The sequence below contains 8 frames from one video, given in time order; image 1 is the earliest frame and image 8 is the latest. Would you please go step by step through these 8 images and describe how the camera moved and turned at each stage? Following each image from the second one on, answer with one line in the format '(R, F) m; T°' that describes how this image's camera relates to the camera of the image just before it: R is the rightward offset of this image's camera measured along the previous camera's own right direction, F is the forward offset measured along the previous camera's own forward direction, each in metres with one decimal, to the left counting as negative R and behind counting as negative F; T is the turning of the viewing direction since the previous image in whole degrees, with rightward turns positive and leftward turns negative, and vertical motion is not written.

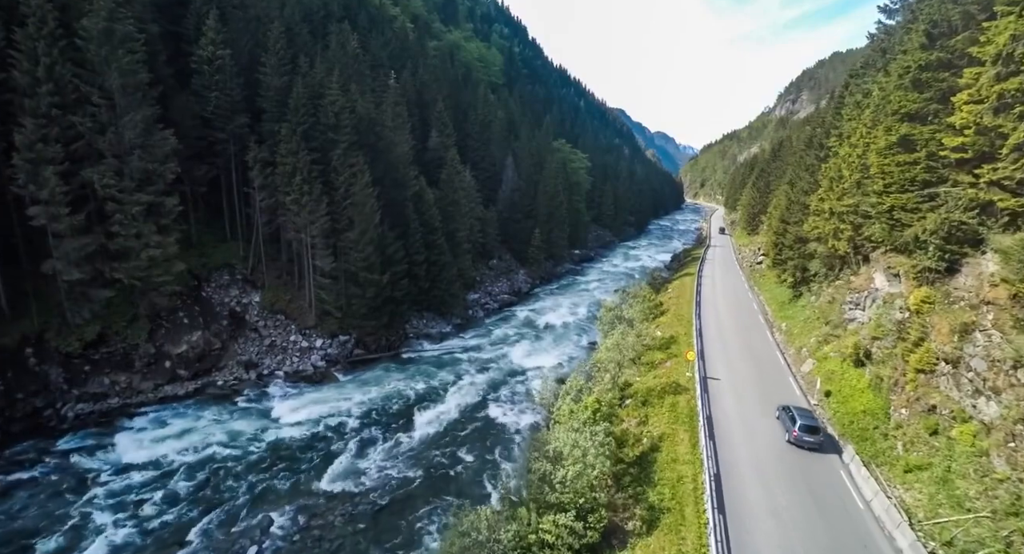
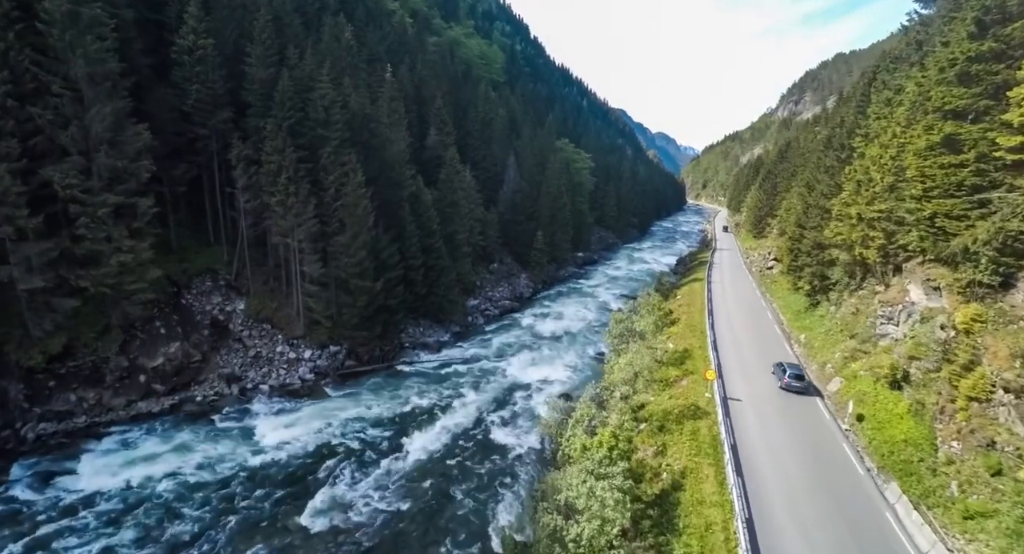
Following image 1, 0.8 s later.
(-0.2, +2.1) m; 0°
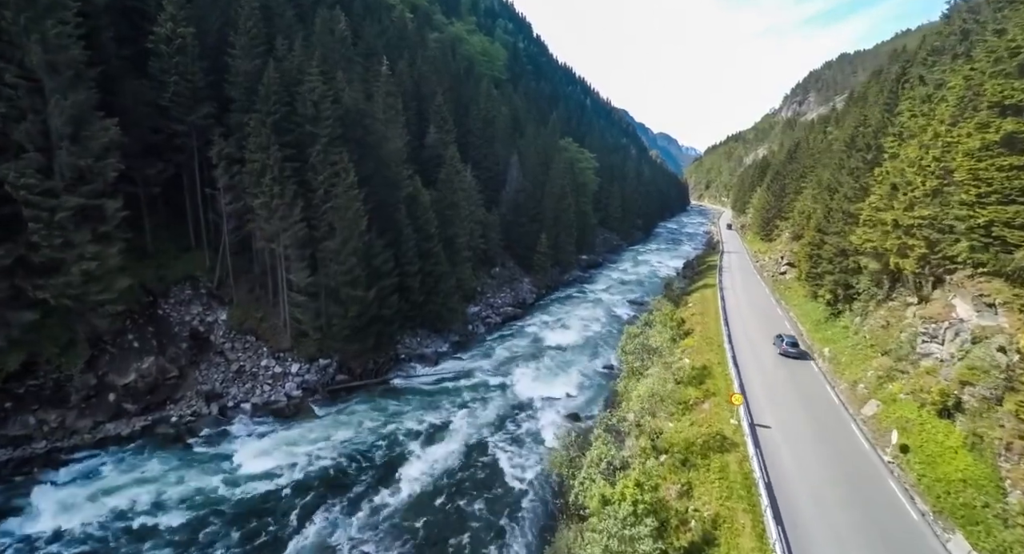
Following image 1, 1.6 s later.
(-0.2, +2.3) m; 0°
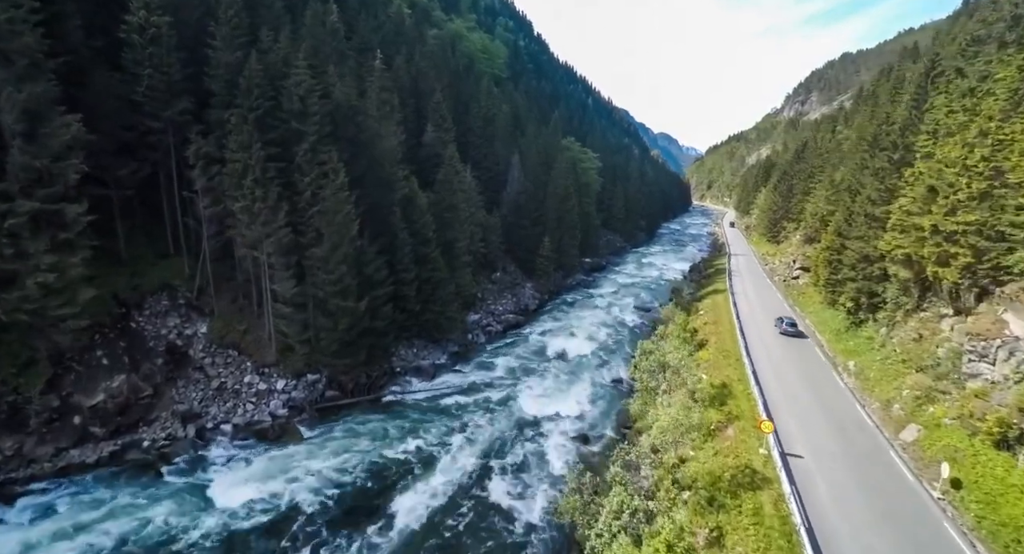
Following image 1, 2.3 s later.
(-0.2, +2.1) m; 0°
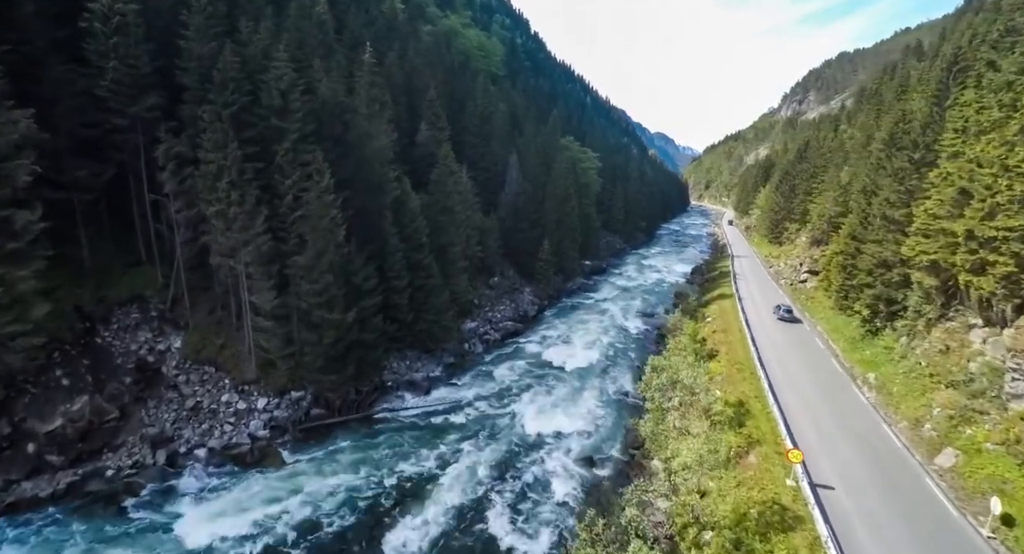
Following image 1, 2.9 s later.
(-0.1, +1.9) m; 0°
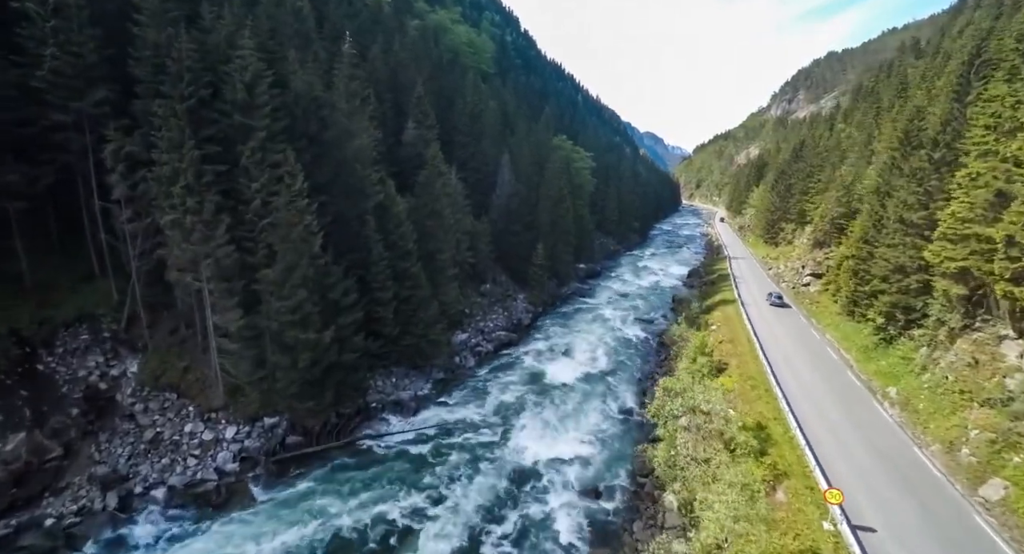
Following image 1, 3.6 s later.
(-0.2, +2.3) m; +1°
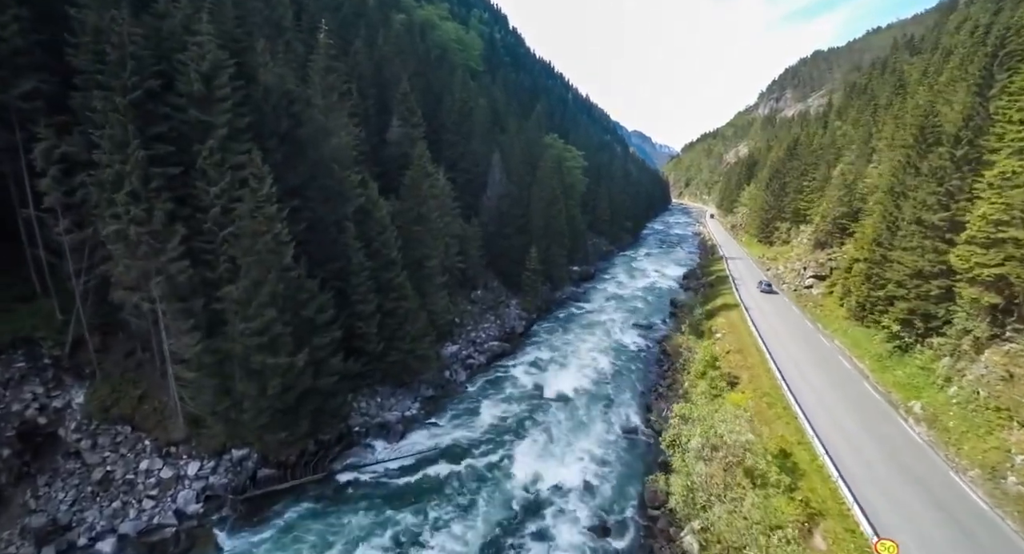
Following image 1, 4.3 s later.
(-0.3, +2.3) m; +1°
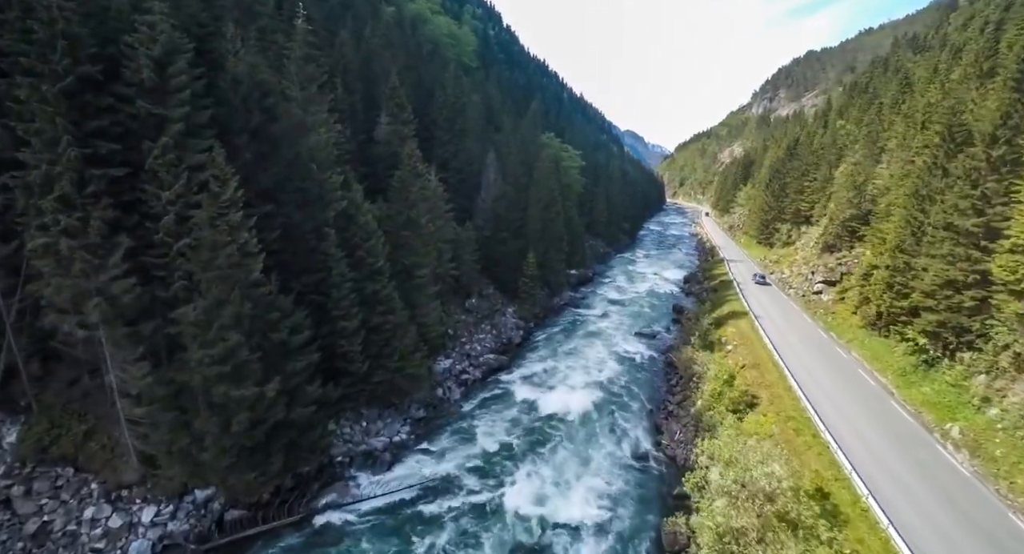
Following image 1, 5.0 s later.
(-0.3, +2.4) m; +1°
